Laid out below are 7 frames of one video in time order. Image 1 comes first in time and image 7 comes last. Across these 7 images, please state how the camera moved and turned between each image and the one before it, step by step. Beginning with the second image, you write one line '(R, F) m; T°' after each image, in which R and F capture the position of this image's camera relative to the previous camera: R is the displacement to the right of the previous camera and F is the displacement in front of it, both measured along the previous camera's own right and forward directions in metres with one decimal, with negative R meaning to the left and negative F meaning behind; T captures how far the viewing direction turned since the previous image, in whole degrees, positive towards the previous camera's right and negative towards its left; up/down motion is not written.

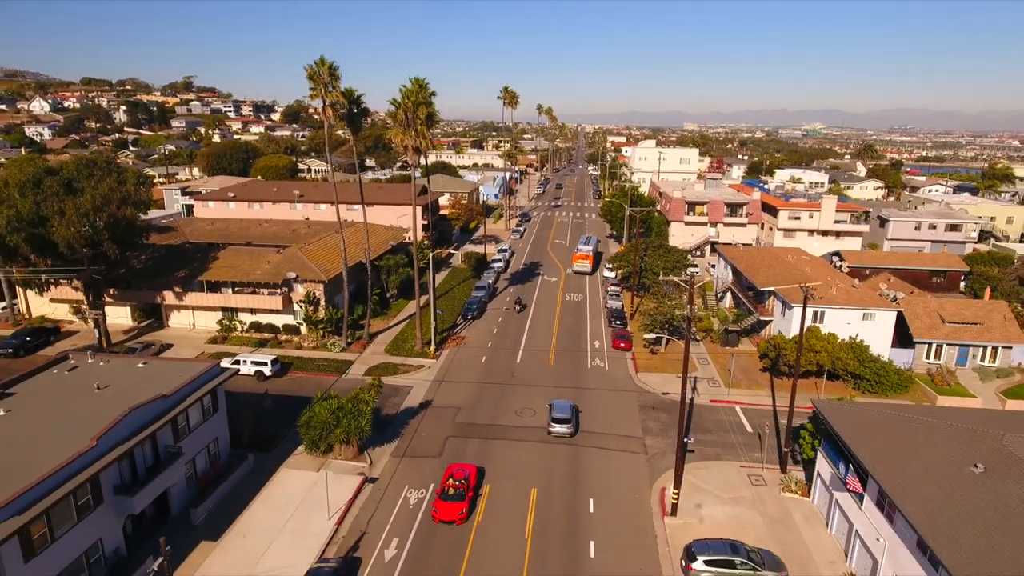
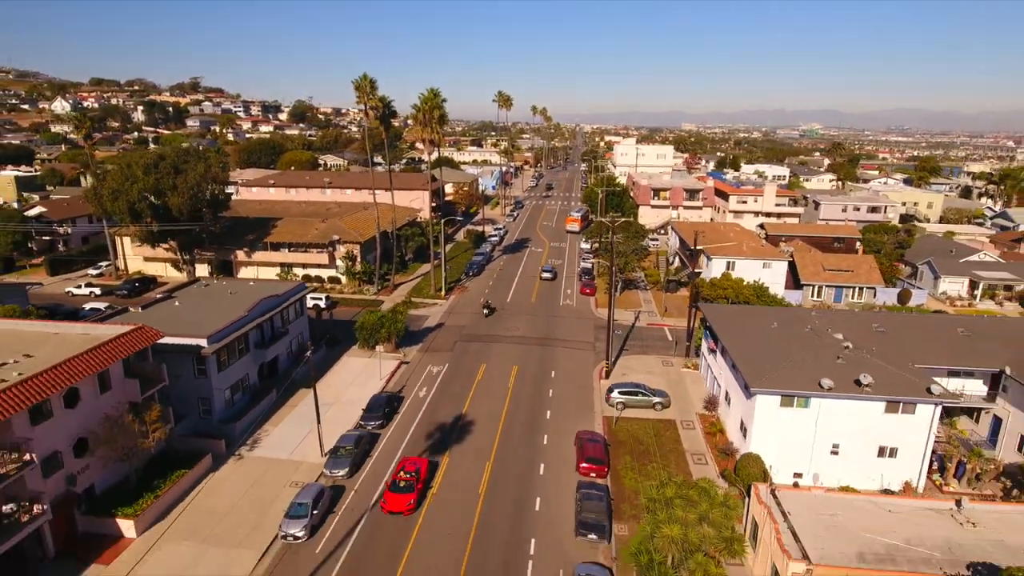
(+0.6, -12.6) m; 0°
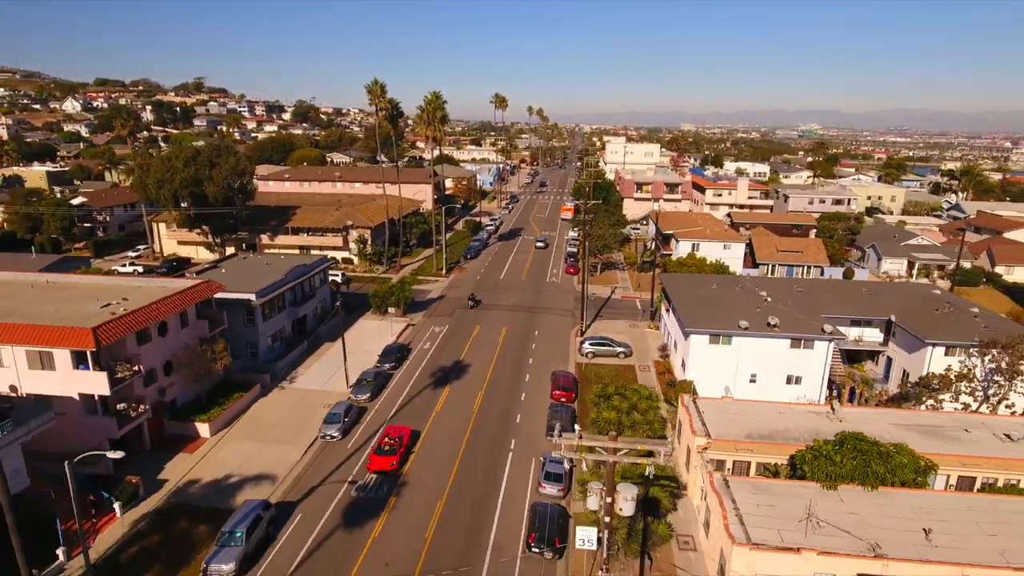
(+0.7, -7.1) m; 0°
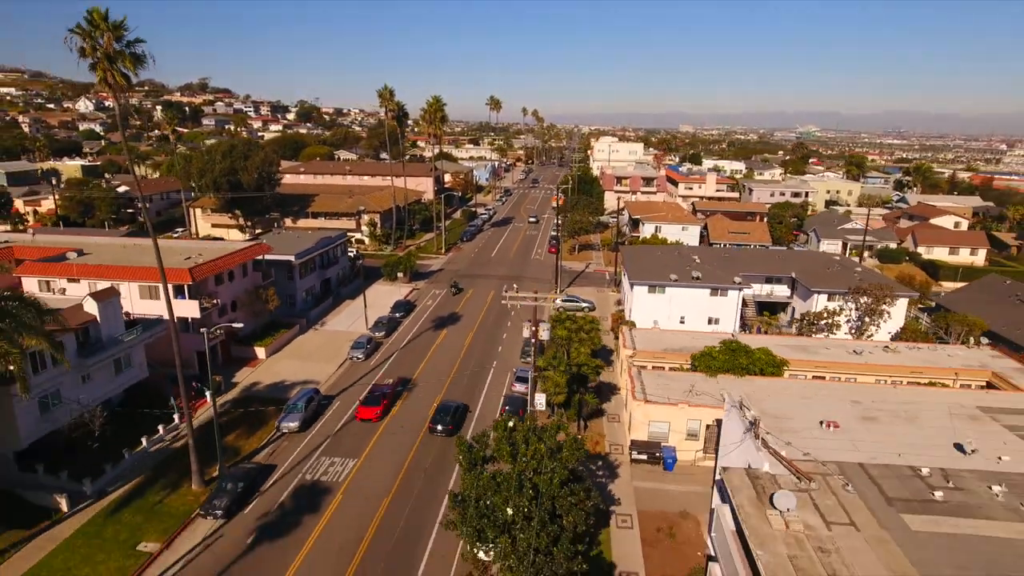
(+1.1, -9.6) m; 0°
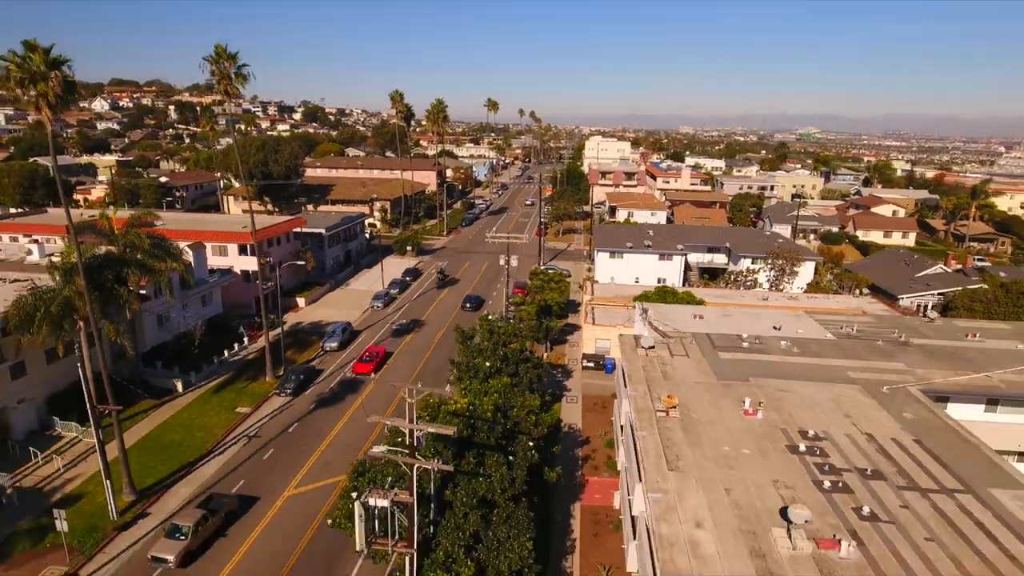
(+1.1, -10.6) m; 0°
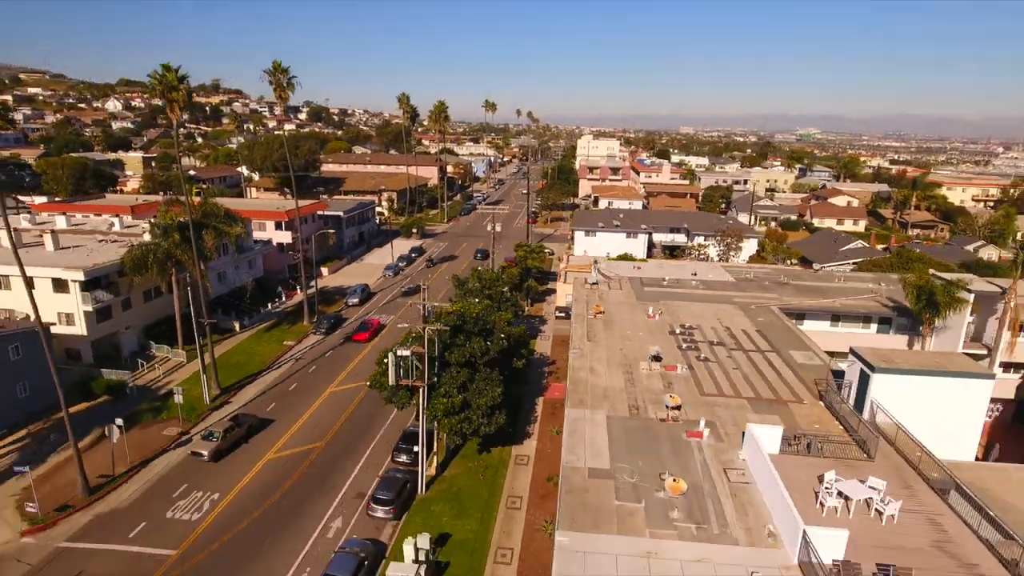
(+1.1, -9.7) m; 0°
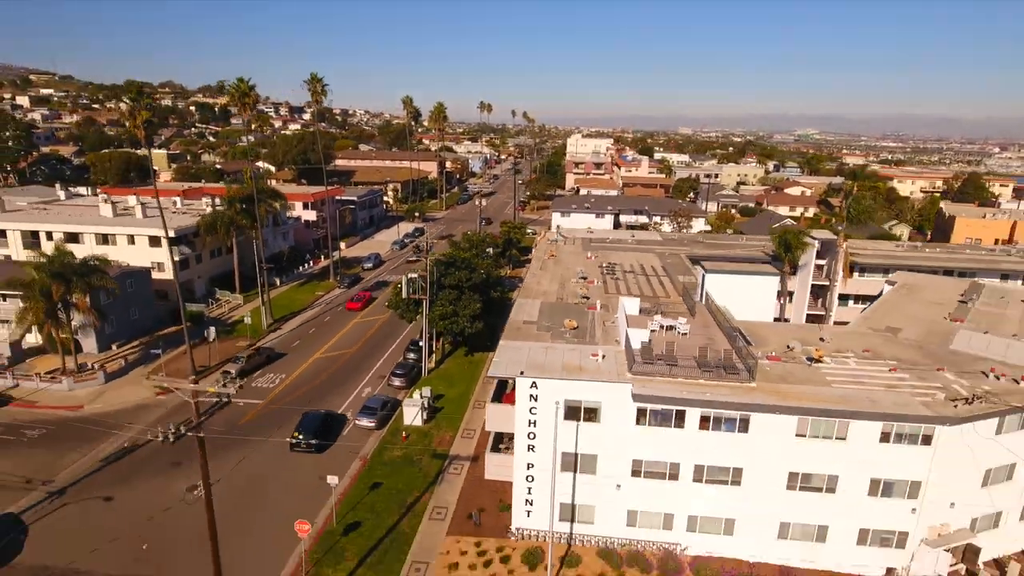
(+1.5, -11.9) m; 0°
